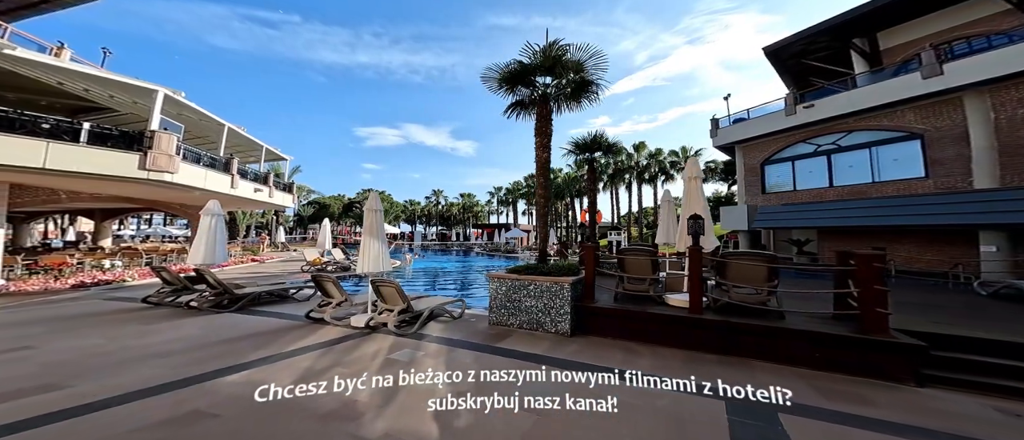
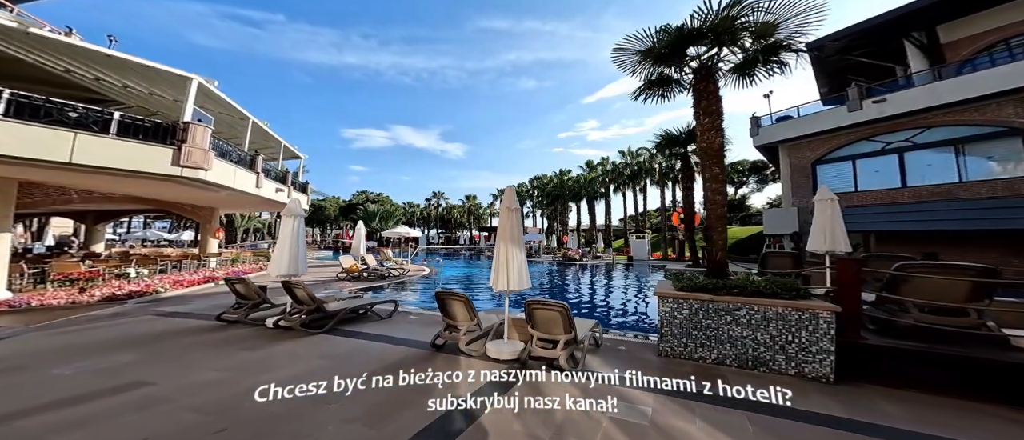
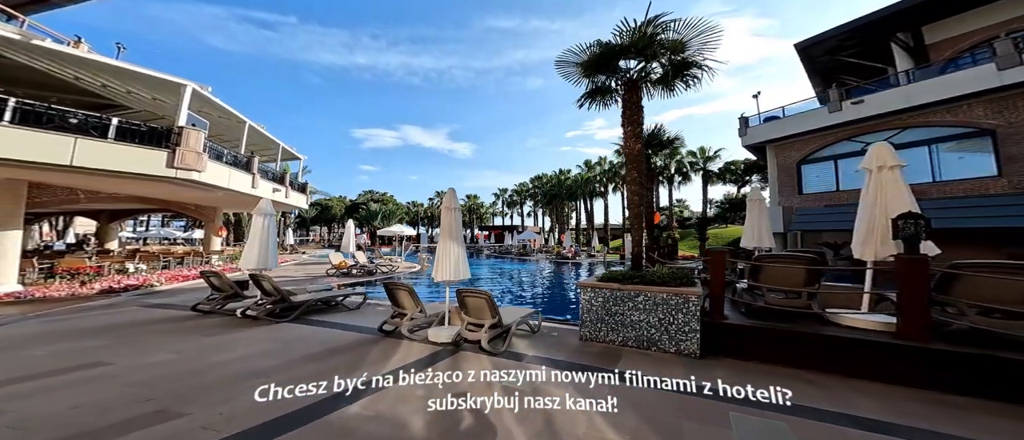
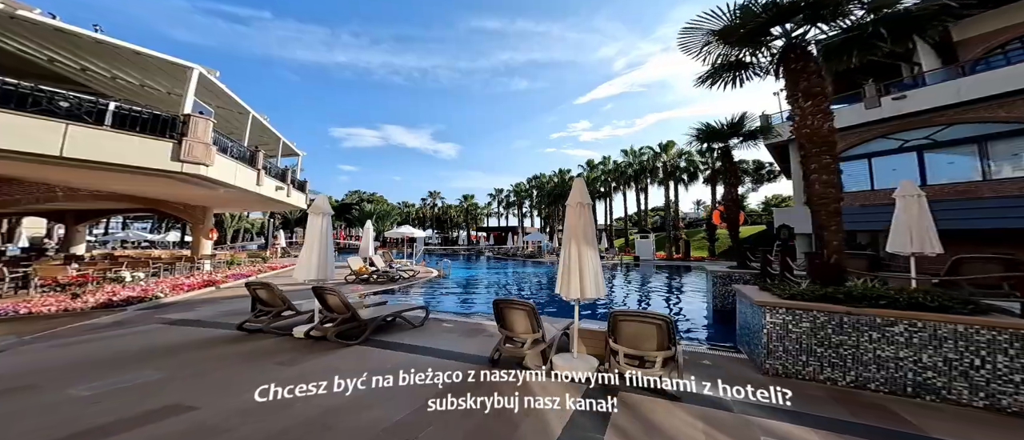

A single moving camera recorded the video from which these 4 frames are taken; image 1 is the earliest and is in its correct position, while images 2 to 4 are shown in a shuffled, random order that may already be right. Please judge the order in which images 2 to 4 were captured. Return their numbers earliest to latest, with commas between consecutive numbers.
3, 2, 4
